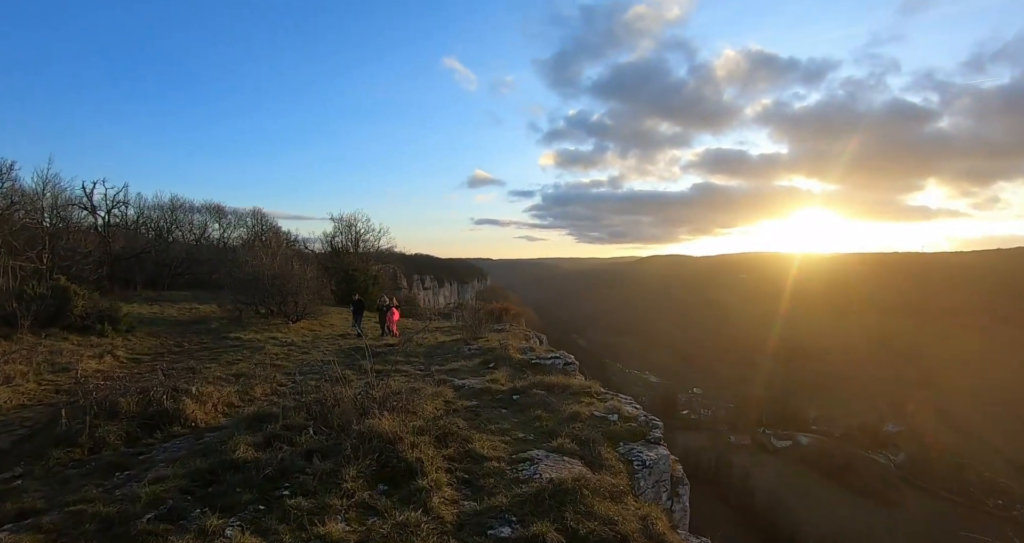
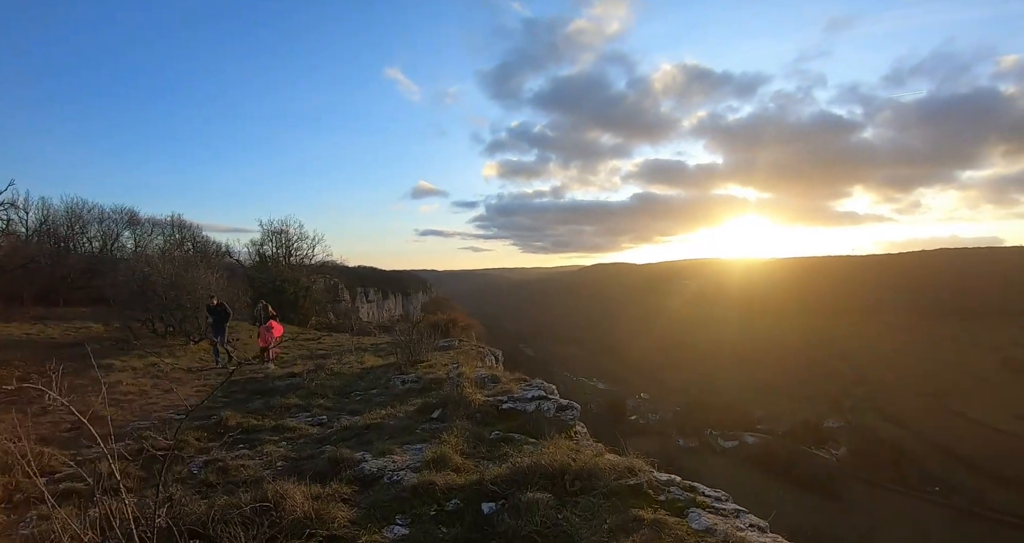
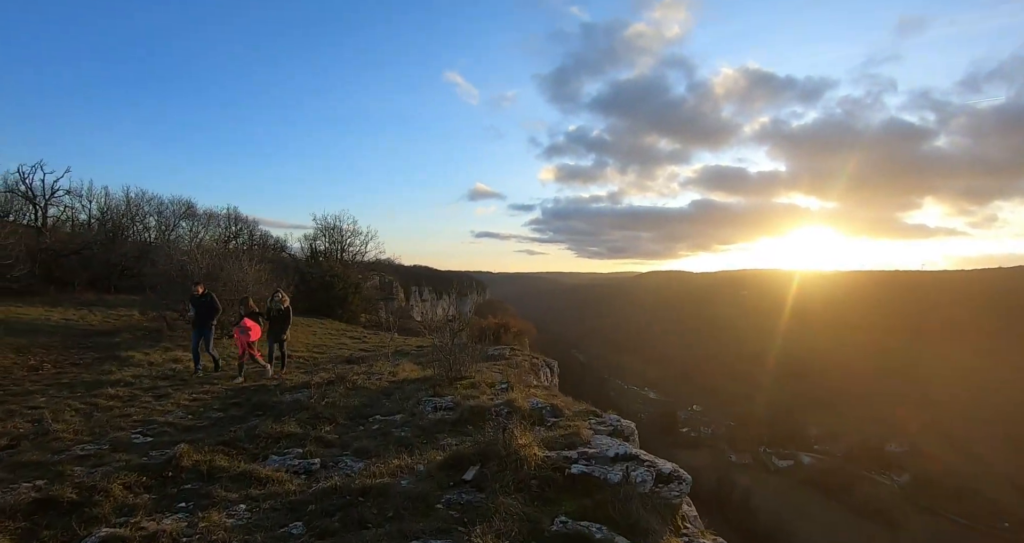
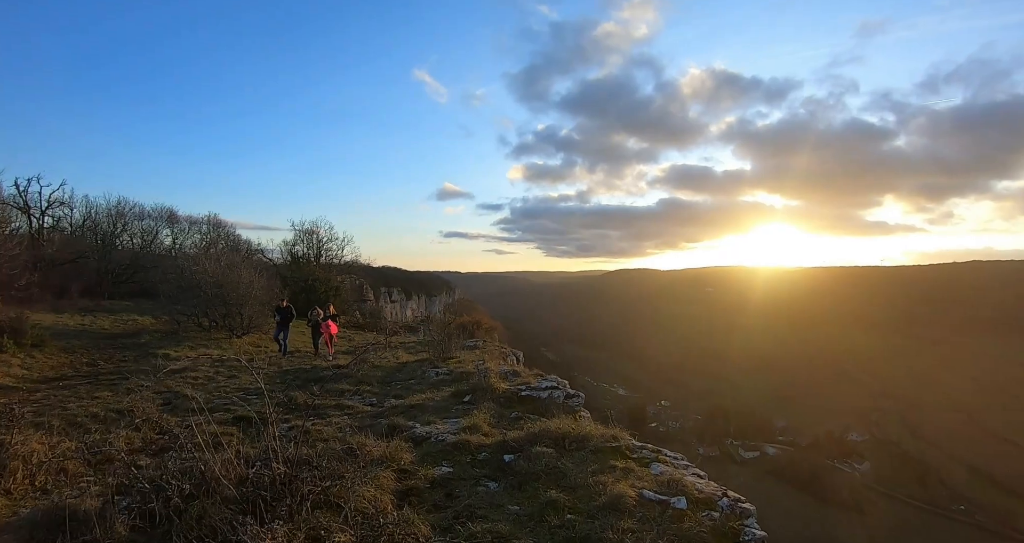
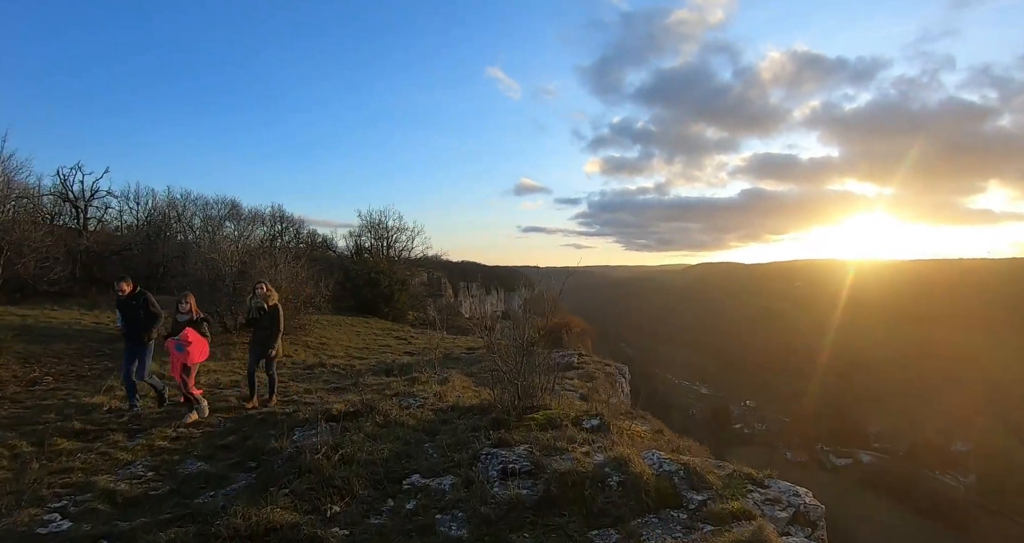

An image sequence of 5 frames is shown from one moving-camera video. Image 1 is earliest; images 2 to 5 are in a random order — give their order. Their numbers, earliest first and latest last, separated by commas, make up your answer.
4, 2, 3, 5
